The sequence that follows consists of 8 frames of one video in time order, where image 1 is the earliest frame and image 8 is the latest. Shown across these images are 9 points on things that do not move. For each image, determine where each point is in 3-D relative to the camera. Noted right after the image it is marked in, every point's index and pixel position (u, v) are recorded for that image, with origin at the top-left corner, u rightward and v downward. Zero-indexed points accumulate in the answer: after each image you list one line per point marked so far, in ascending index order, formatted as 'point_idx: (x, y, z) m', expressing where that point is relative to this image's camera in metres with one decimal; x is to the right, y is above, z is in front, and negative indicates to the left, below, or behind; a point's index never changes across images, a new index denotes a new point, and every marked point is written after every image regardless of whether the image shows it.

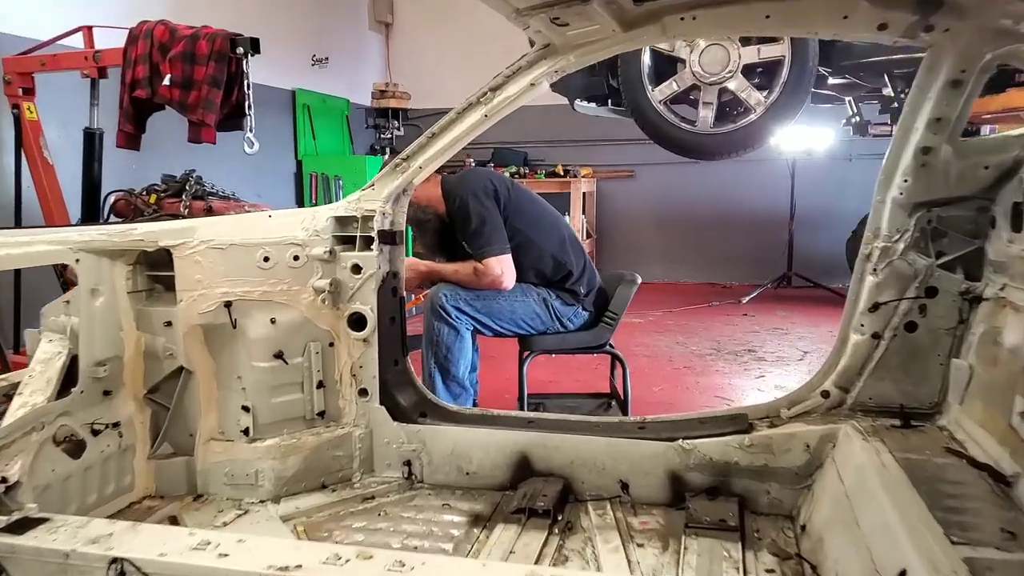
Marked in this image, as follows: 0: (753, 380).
0: (+1.2, -0.5, +4.0) m
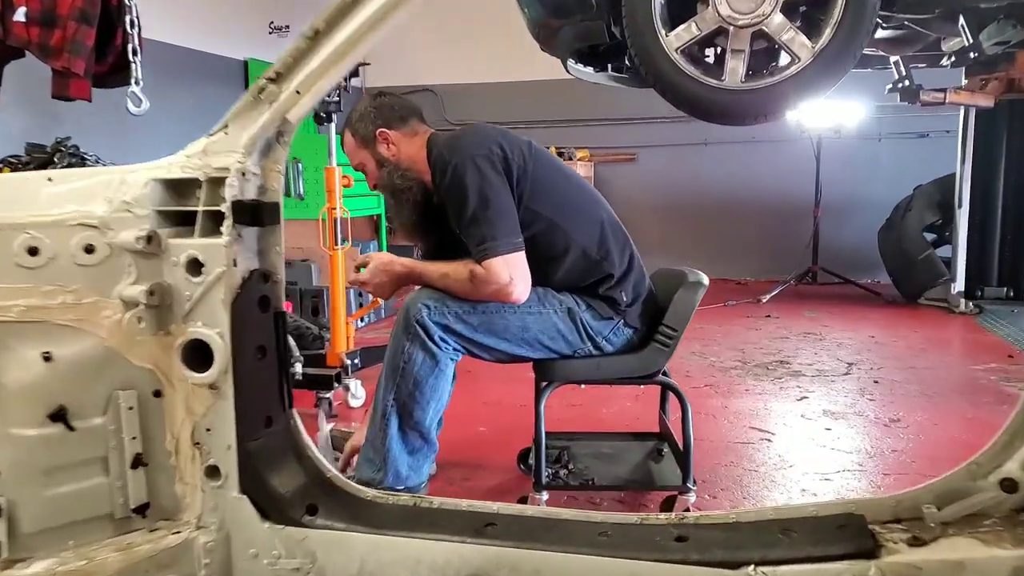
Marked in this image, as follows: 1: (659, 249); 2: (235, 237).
0: (+1.1, -0.5, +3.2) m
1: (+1.3, +0.3, +6.9) m
2: (-0.4, +0.1, +1.2) m
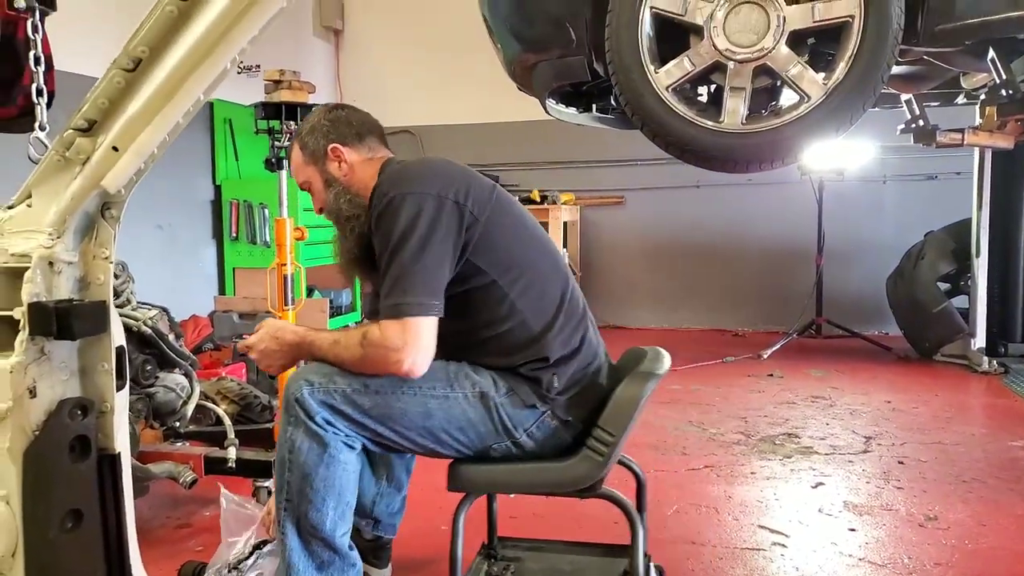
0: (+1.0, -0.7, +2.8) m
1: (+1.2, -0.1, +6.5) m
2: (-0.5, -0.1, +0.9) m
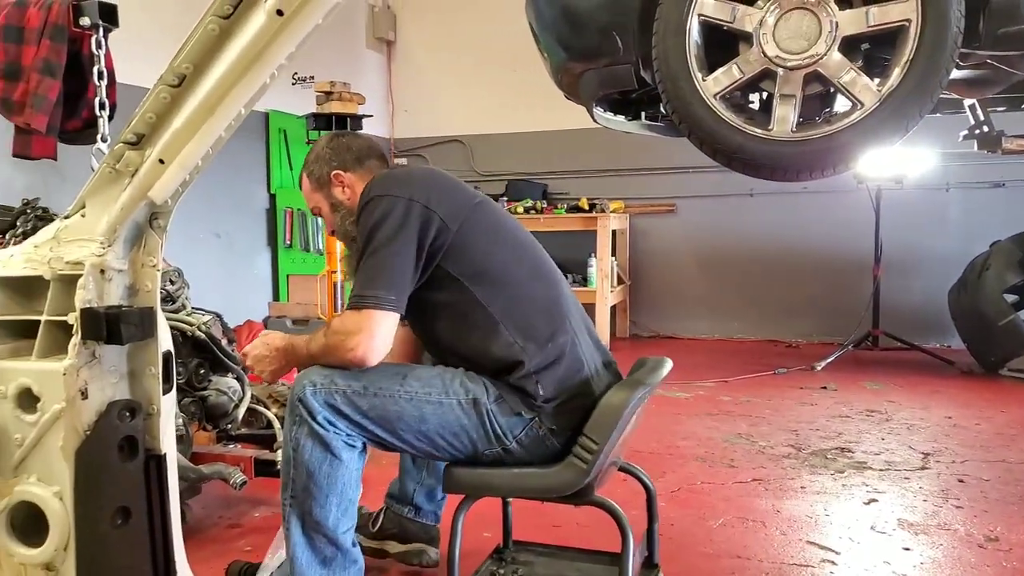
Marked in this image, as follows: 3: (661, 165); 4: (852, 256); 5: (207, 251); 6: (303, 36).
0: (+1.2, -0.7, +2.7) m
1: (+1.6, -0.1, +6.4) m
2: (-0.5, -0.1, +0.9) m
3: (+1.2, +1.0, +6.4) m
4: (+2.6, +0.2, +6.0) m
5: (-1.8, +0.2, +4.7) m
6: (-0.2, +0.3, +0.9) m
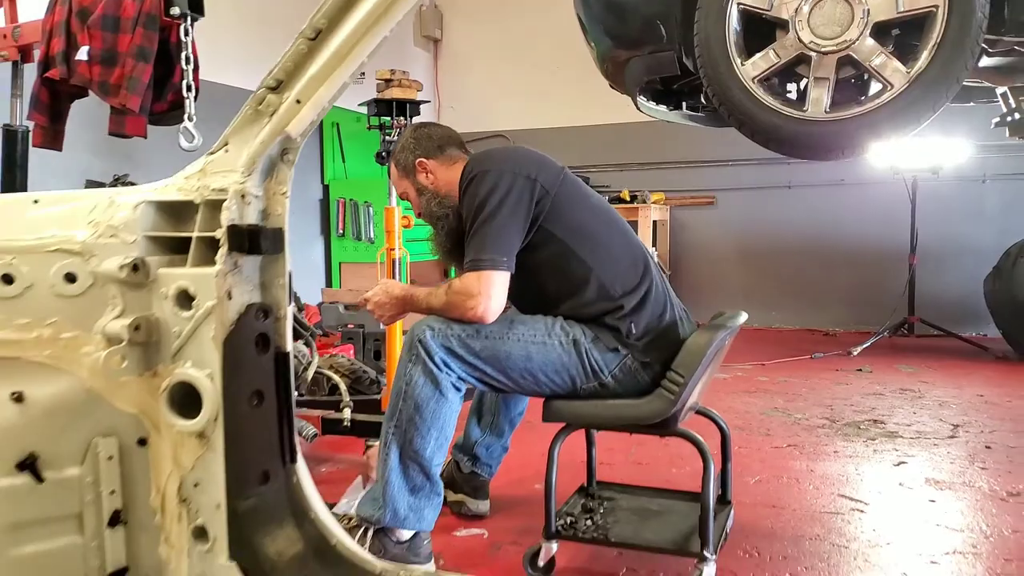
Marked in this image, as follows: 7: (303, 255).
0: (+1.4, -0.6, +2.8) m
1: (+1.9, -0.1, +6.6) m
2: (-0.4, 0.0, +1.1) m
3: (+1.5, +1.1, +6.5) m
4: (+2.9, +0.3, +6.1) m
5: (-1.5, +0.3, +4.9) m
6: (-0.1, +0.4, +1.1) m
7: (-1.4, +0.2, +5.3) m
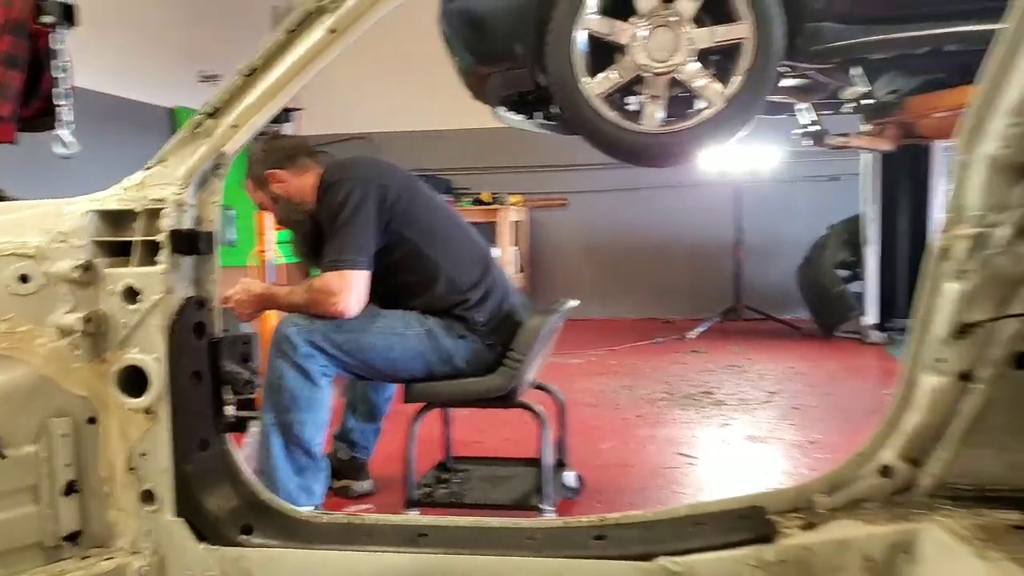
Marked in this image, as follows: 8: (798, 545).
0: (+0.9, -0.6, +3.3) m
1: (+0.7, 0.0, +7.1) m
2: (-0.6, 0.0, +1.3) m
3: (+0.3, +1.1, +7.0) m
4: (+1.7, +0.4, +6.7) m
5: (-2.4, +0.3, +4.8) m
6: (-0.3, +0.4, +1.4) m
7: (-2.3, +0.2, +5.2) m
8: (+0.4, -0.4, +1.1) m
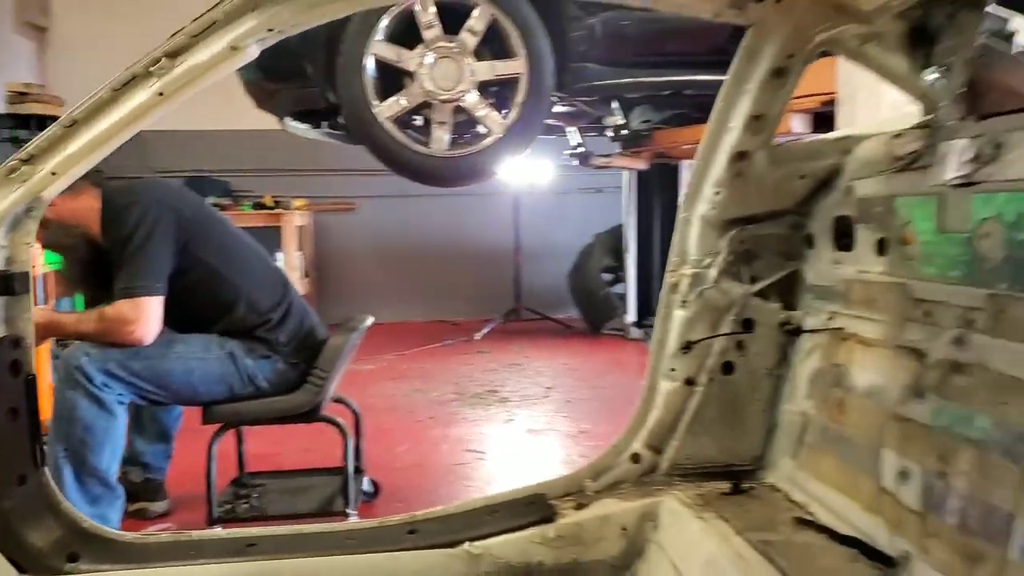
0: (0.0, -0.6, +3.6) m
1: (-1.2, 0.0, +7.2) m
2: (-0.9, 0.0, +1.3) m
3: (-1.6, +1.1, +7.0) m
4: (-0.1, +0.4, +7.2) m
5: (-3.6, +0.2, +4.2) m
6: (-0.7, +0.4, +1.4) m
7: (-3.6, +0.1, +4.6) m
8: (+0.1, -0.4, +1.4) m
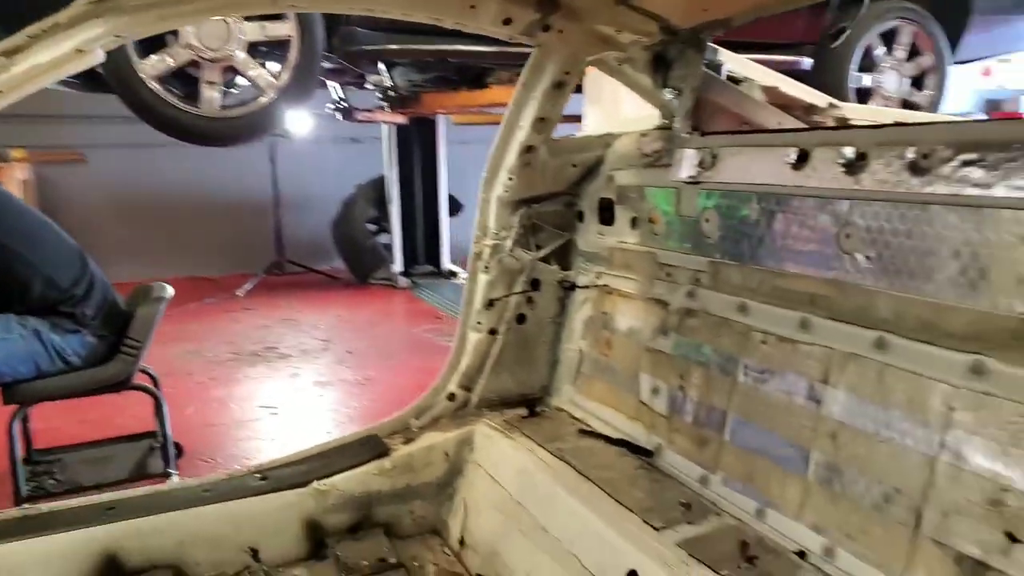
0: (-1.1, -0.4, +3.8) m
1: (-3.3, +0.3, +6.8) m
2: (-1.1, 0.0, +1.3) m
3: (-3.6, +1.4, +6.4) m
4: (-2.3, +0.8, +7.0) m
5: (-4.6, +0.2, +3.2) m
6: (-1.0, +0.4, +1.4) m
7: (-4.8, +0.2, +3.5) m
8: (-0.2, -0.4, +1.7) m
